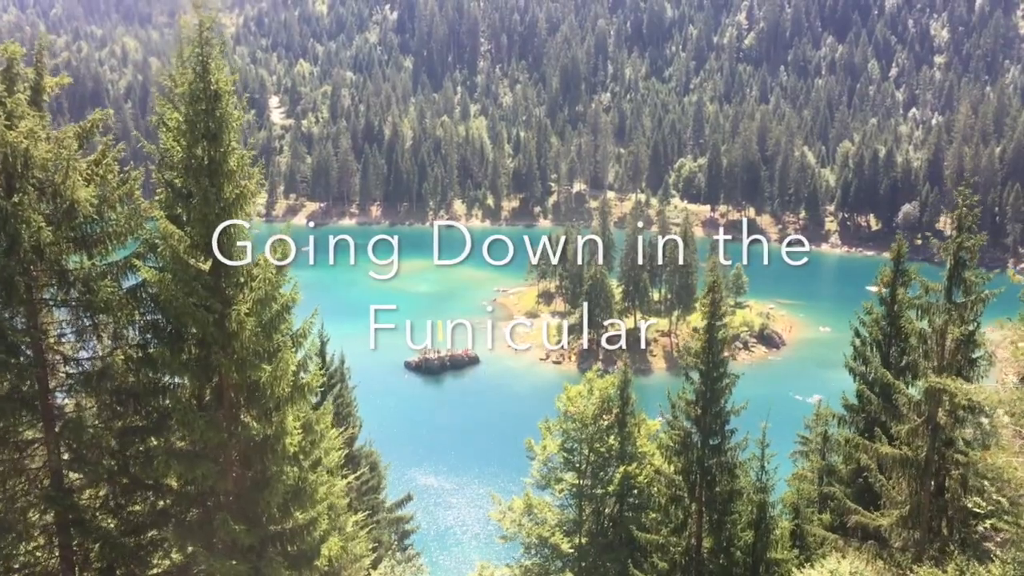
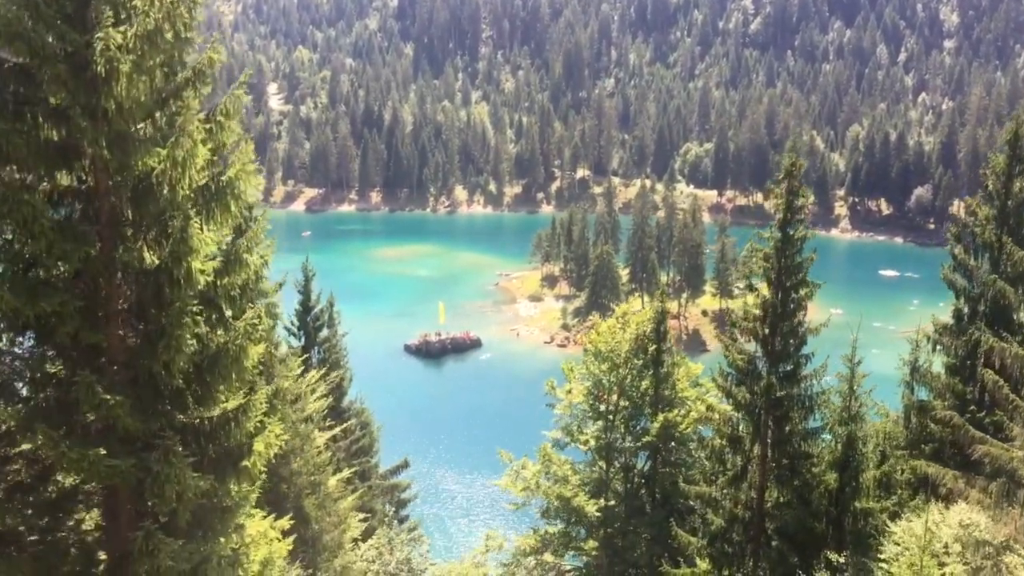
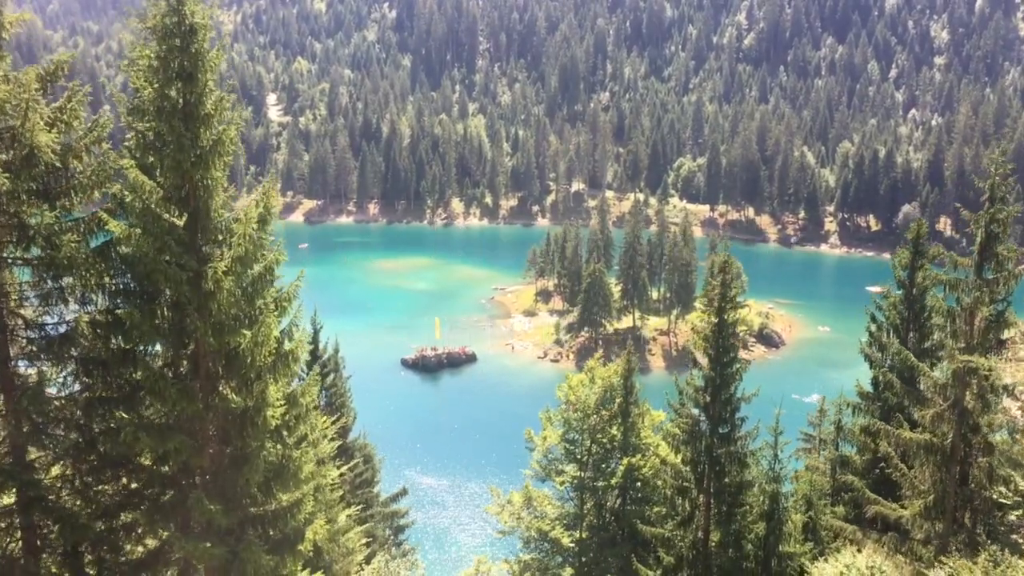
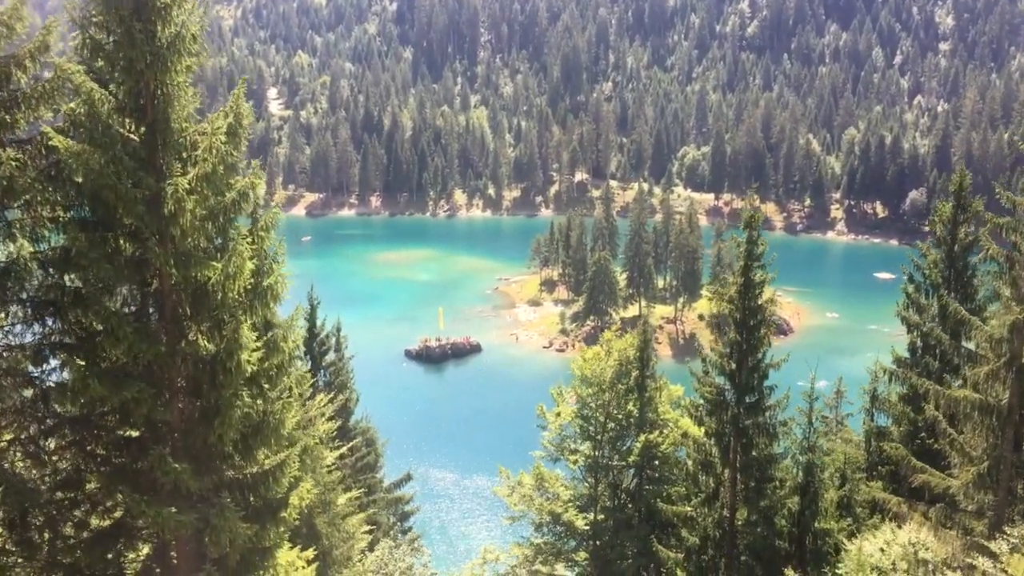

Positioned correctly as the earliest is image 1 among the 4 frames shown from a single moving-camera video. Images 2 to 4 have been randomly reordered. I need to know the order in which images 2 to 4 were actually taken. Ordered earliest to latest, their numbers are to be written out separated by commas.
3, 4, 2
